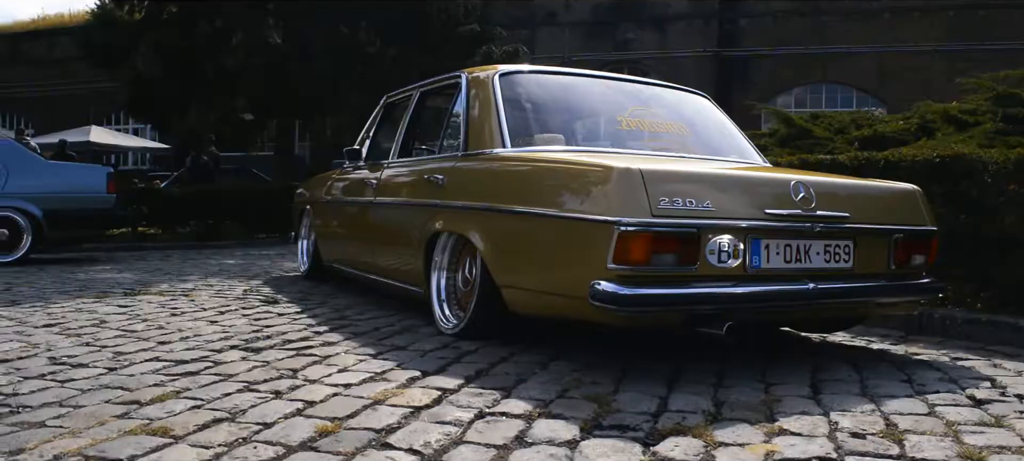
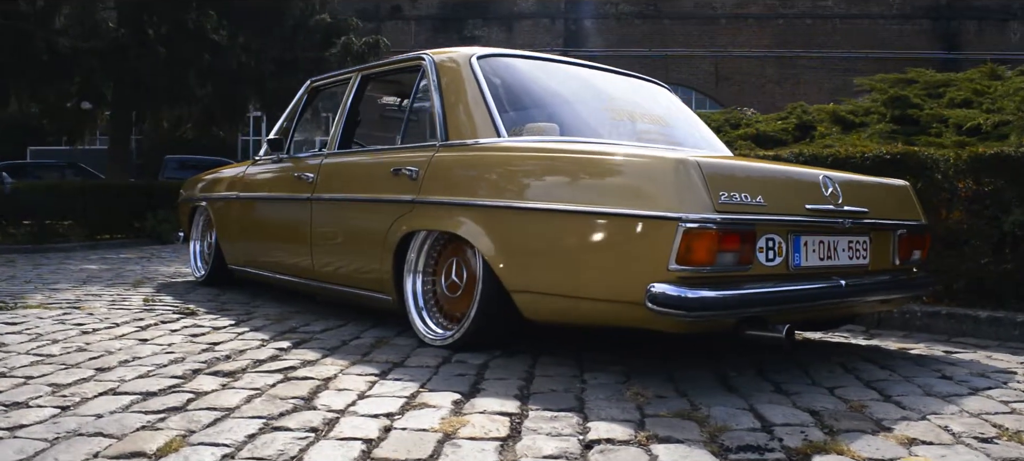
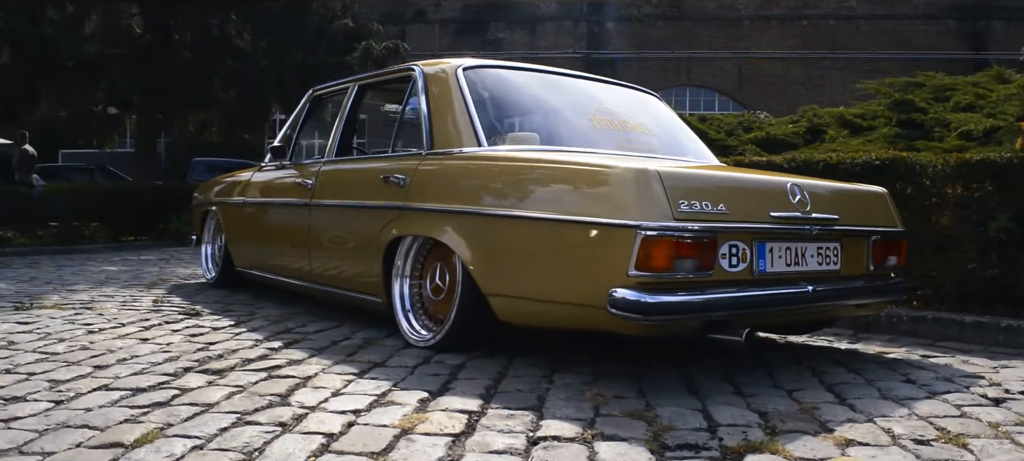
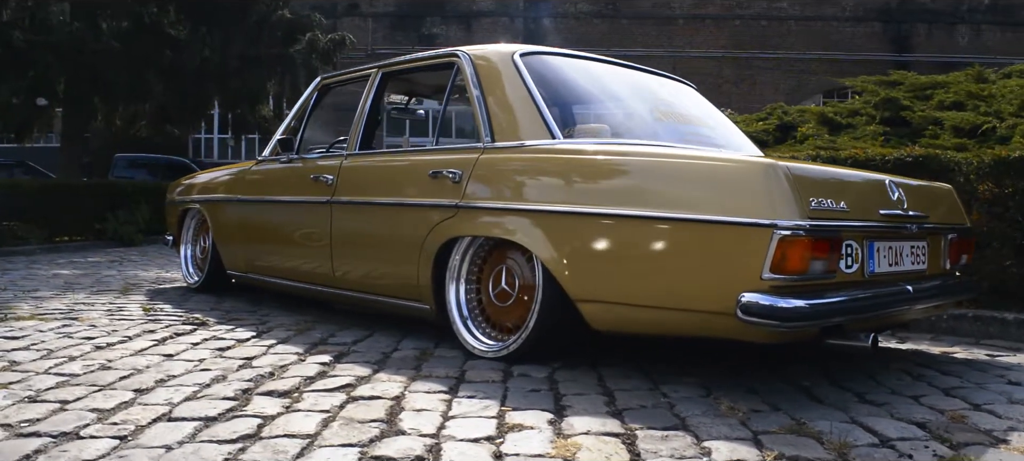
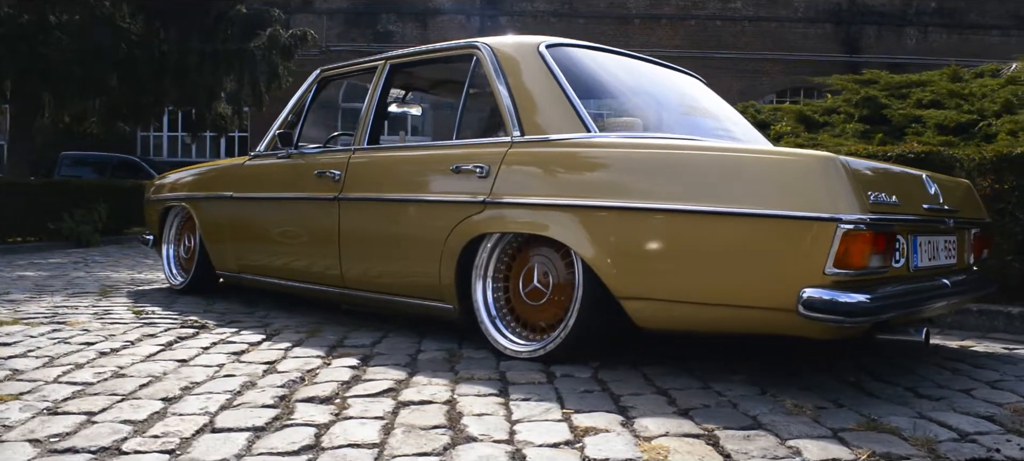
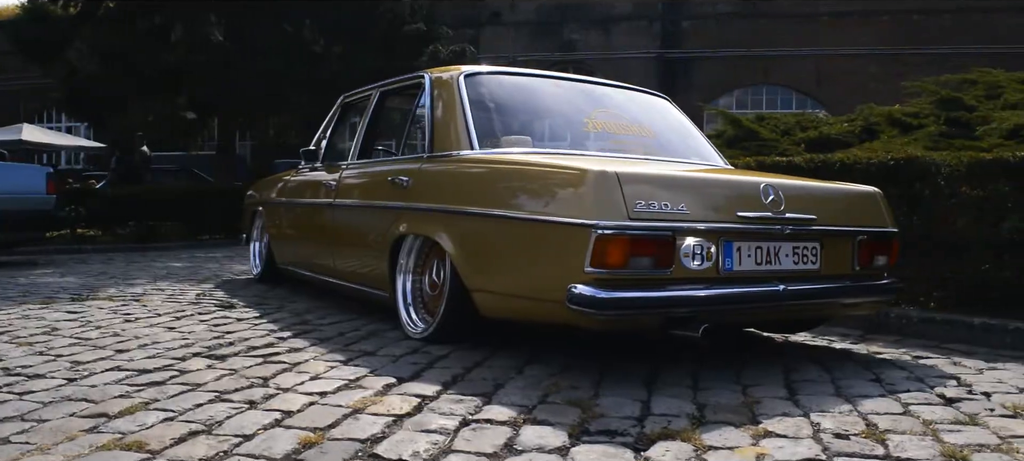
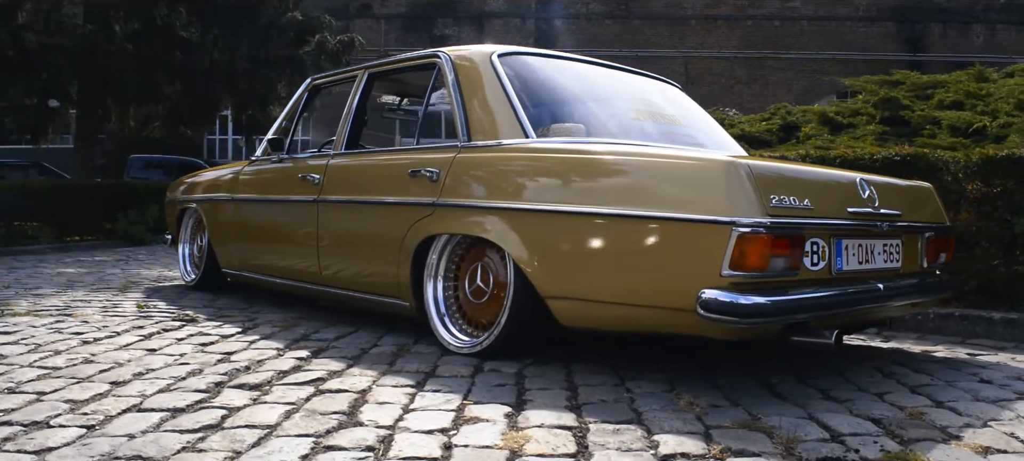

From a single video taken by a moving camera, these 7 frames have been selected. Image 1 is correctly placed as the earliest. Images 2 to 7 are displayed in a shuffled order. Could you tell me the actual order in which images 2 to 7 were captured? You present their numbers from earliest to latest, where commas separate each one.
6, 3, 2, 7, 4, 5
